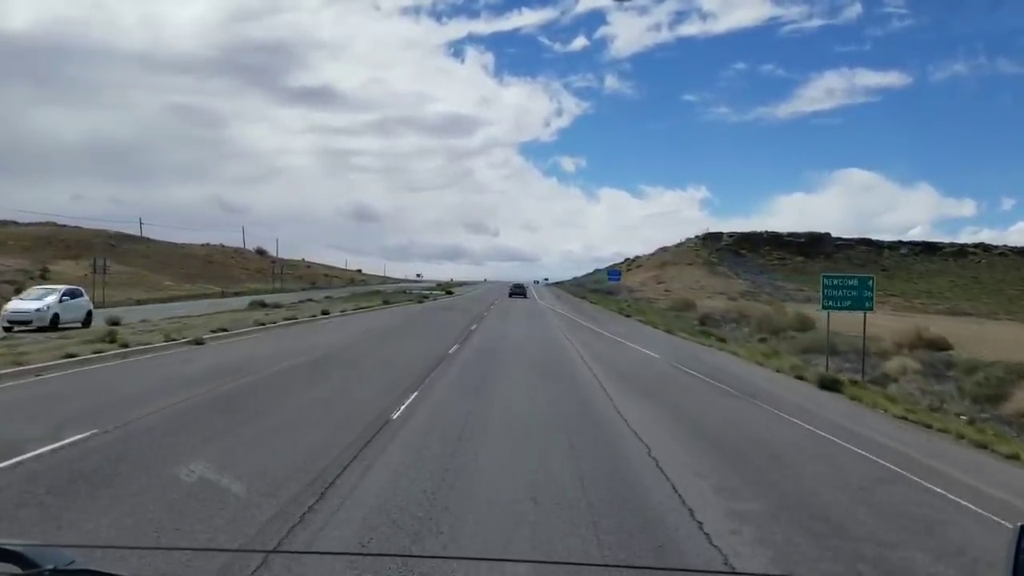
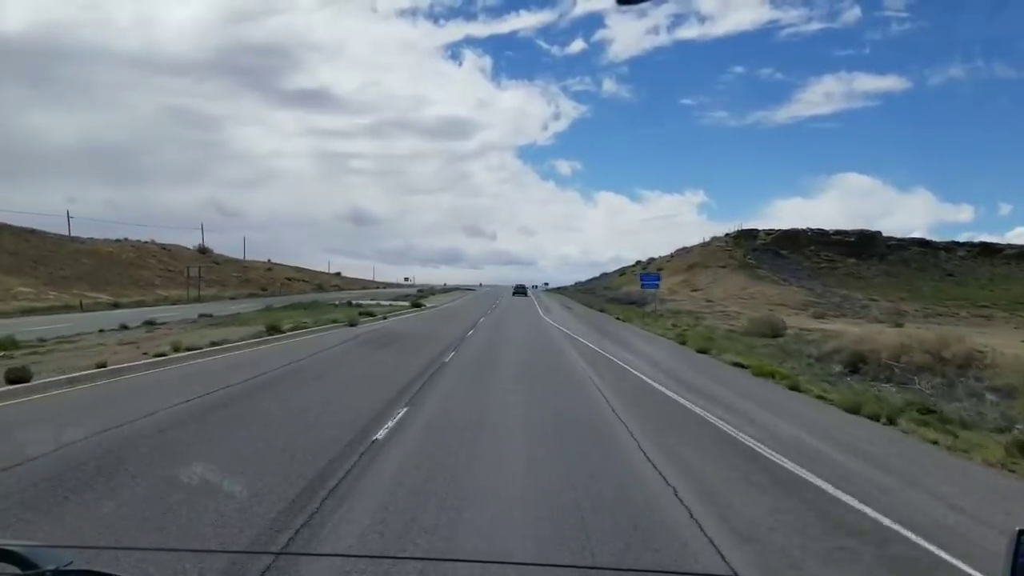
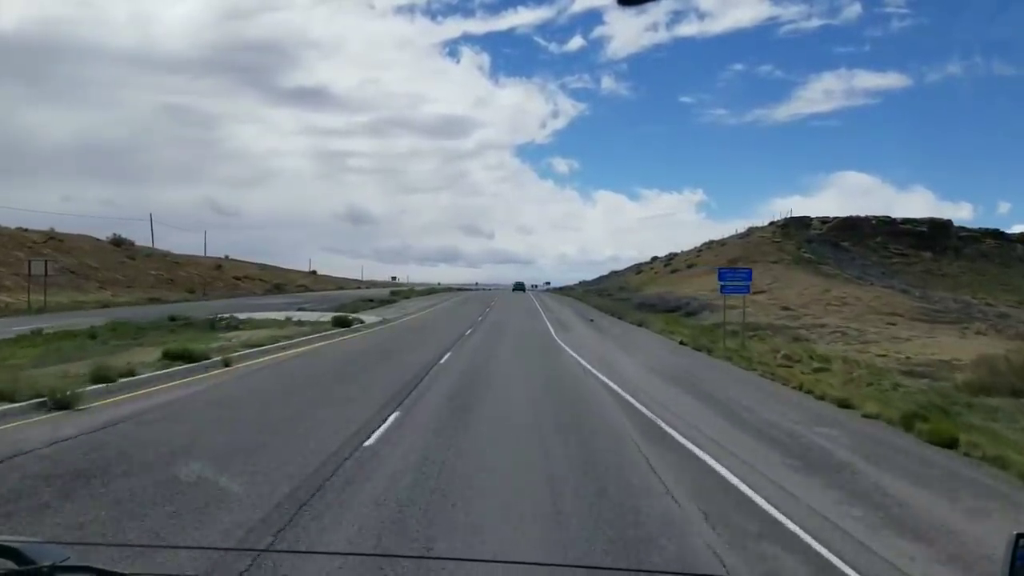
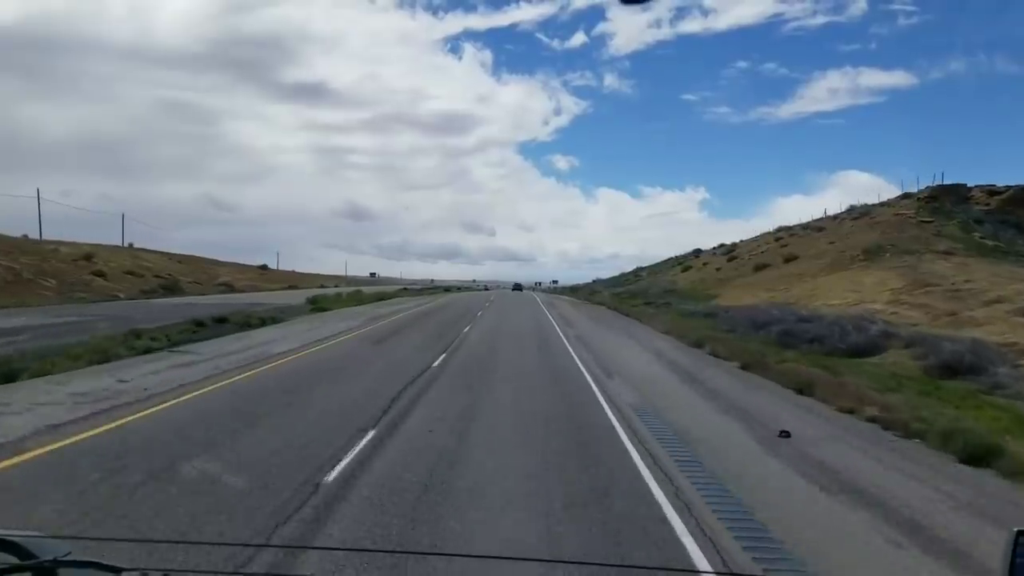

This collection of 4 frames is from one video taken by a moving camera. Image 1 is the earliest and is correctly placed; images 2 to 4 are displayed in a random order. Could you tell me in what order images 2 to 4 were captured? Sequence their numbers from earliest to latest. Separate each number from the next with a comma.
2, 3, 4
